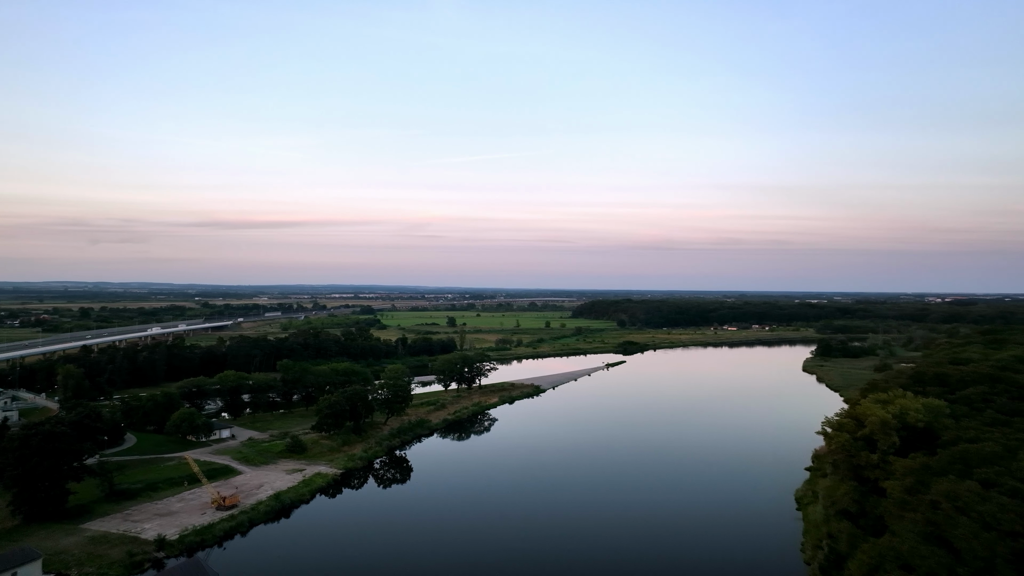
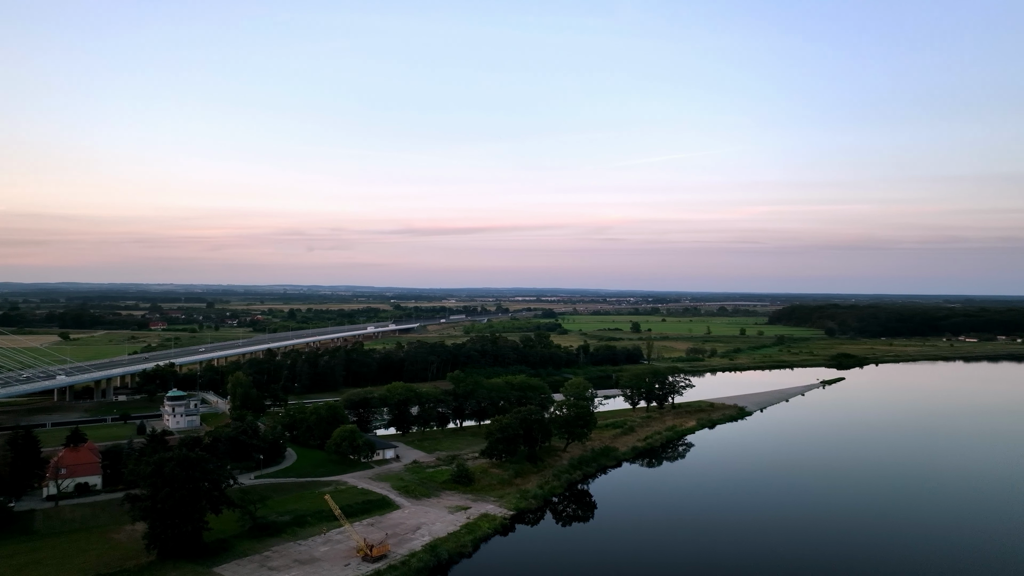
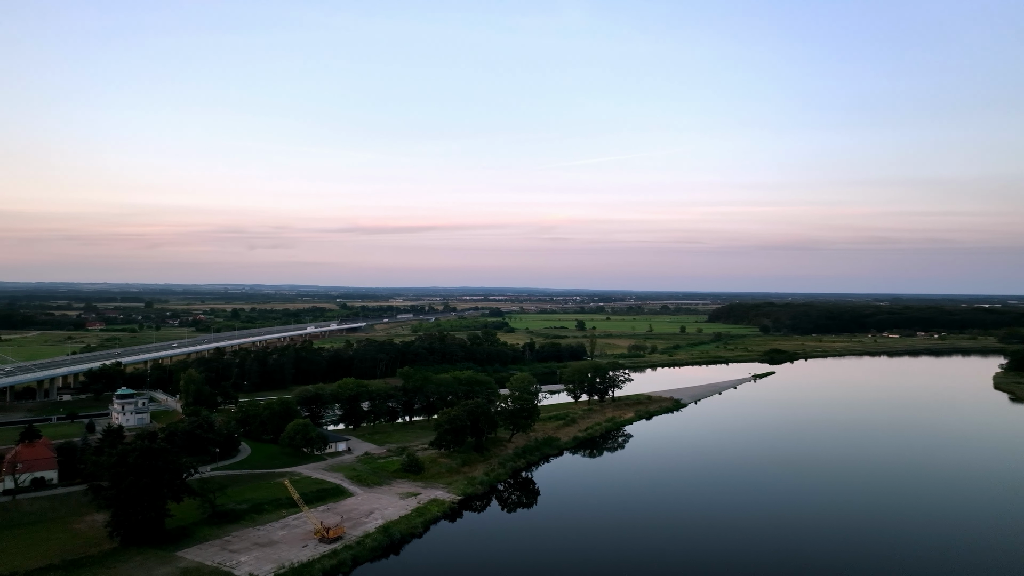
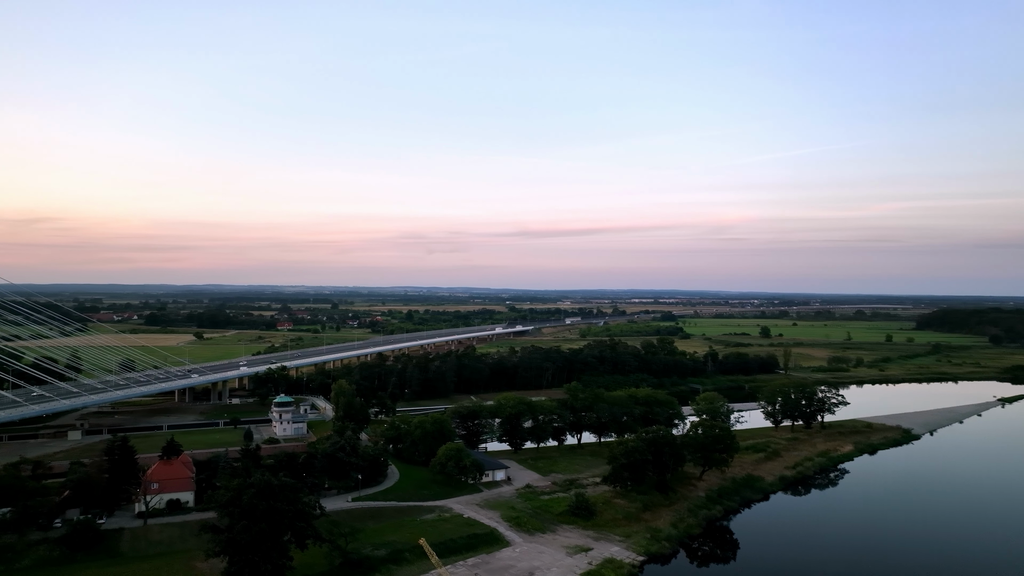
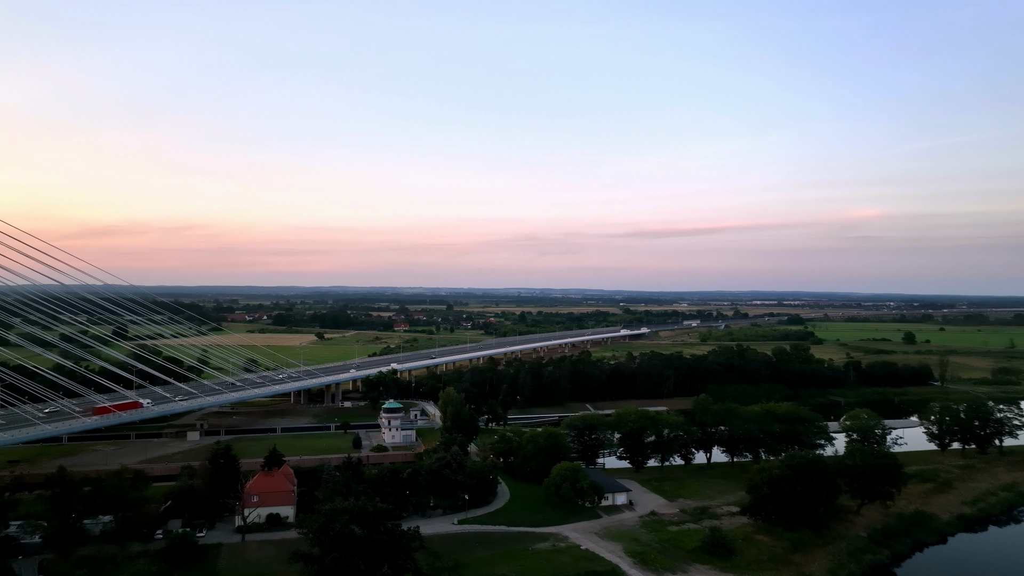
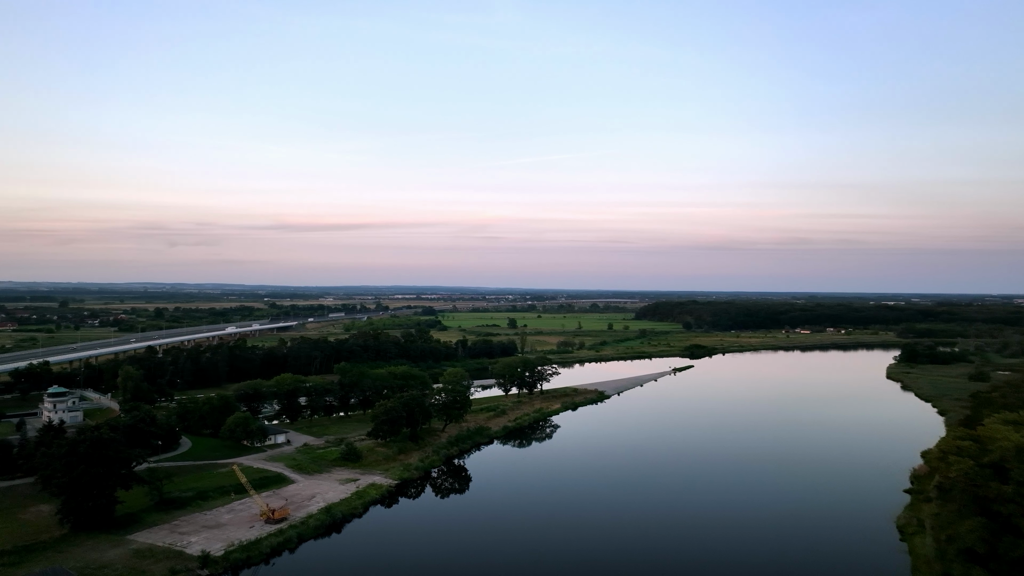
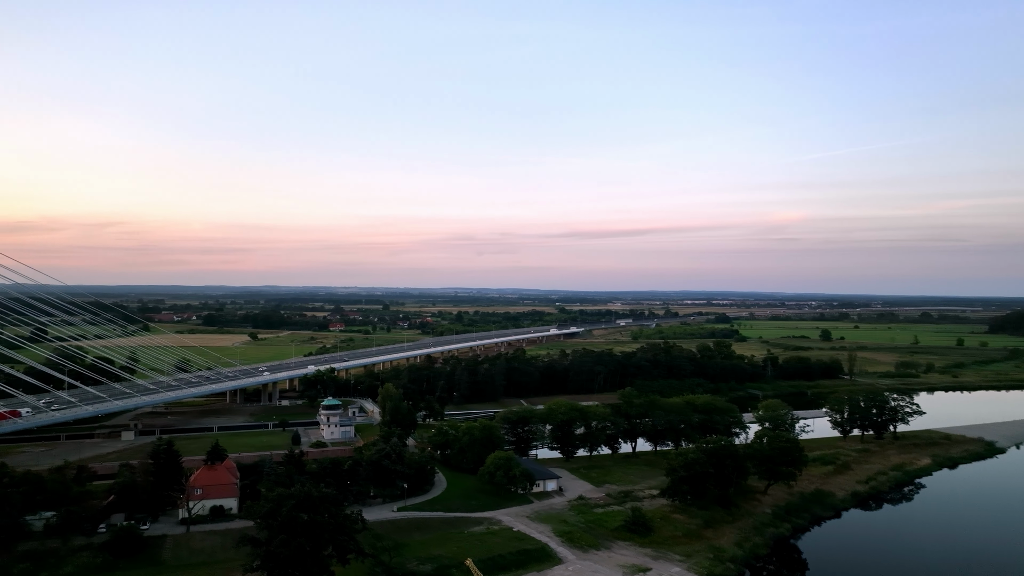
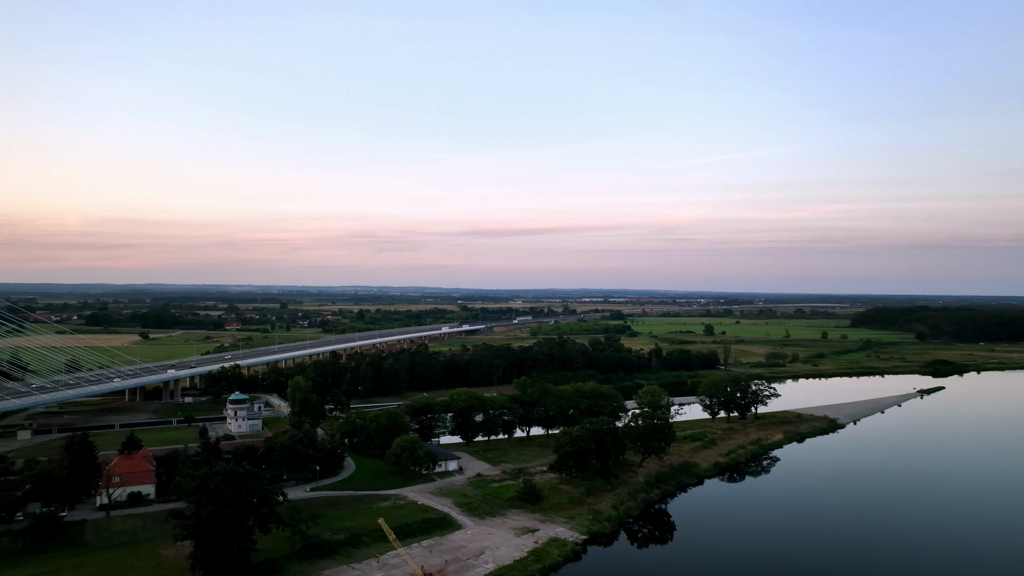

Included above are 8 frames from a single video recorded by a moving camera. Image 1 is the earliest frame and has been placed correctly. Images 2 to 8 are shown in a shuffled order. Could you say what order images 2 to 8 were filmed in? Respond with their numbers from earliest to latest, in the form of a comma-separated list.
6, 3, 2, 8, 4, 7, 5
